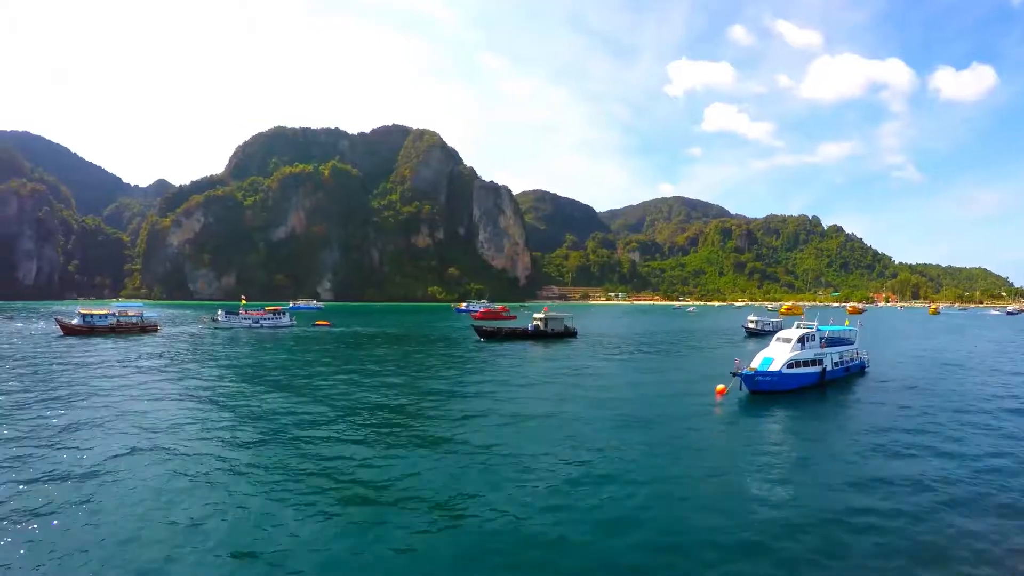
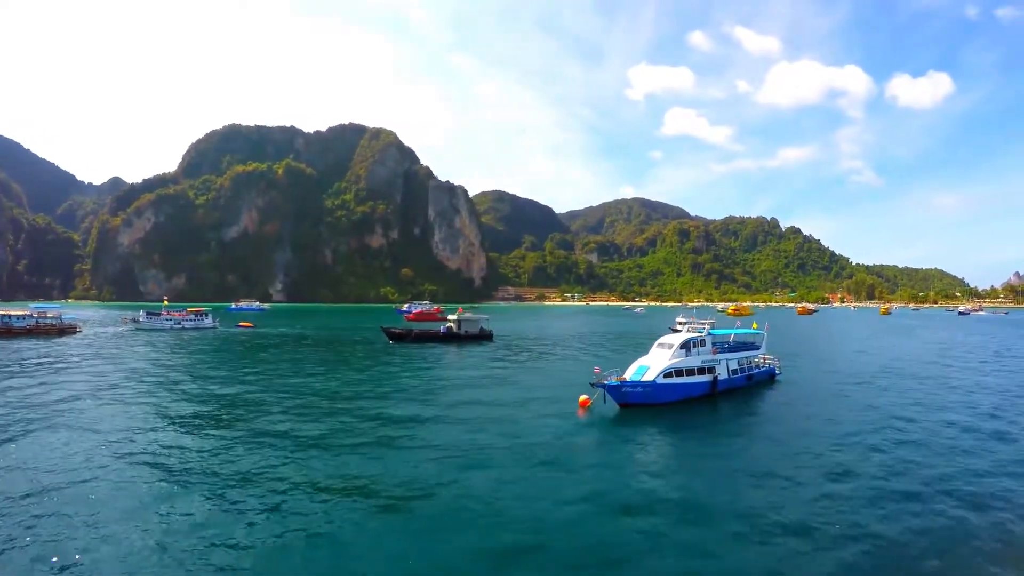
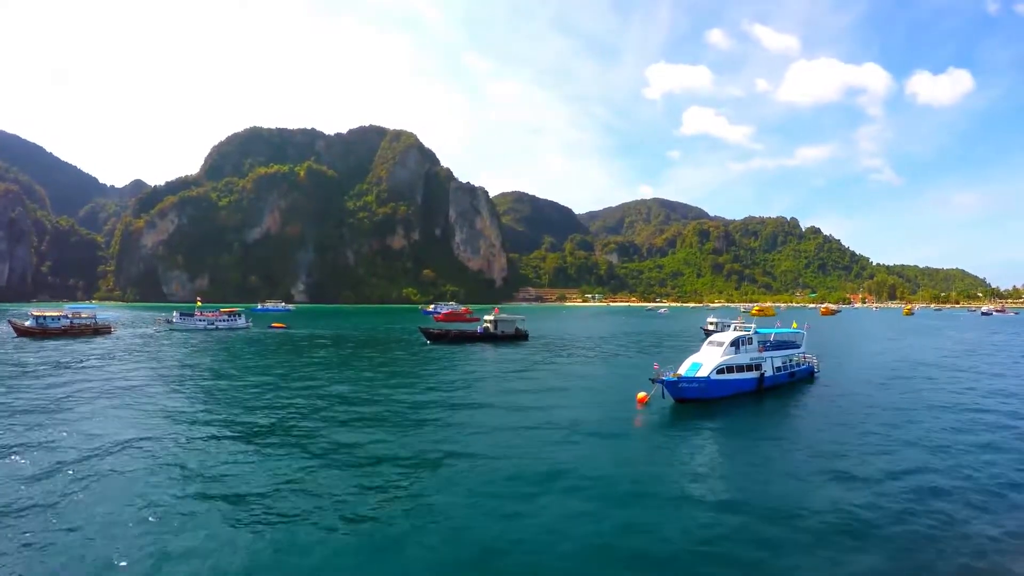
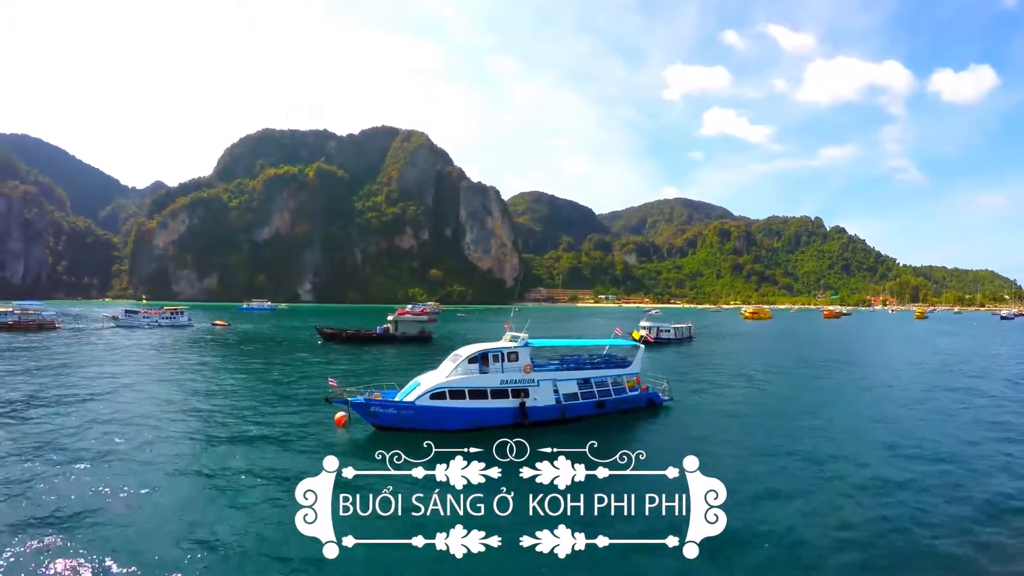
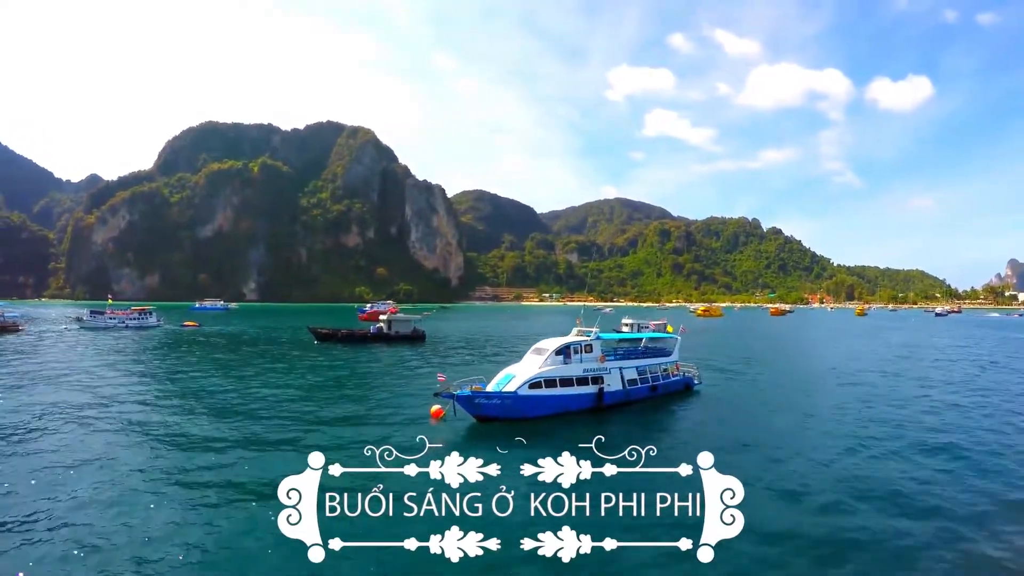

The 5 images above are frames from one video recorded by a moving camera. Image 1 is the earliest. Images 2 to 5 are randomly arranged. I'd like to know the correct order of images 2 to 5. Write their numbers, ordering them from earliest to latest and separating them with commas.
3, 2, 5, 4
